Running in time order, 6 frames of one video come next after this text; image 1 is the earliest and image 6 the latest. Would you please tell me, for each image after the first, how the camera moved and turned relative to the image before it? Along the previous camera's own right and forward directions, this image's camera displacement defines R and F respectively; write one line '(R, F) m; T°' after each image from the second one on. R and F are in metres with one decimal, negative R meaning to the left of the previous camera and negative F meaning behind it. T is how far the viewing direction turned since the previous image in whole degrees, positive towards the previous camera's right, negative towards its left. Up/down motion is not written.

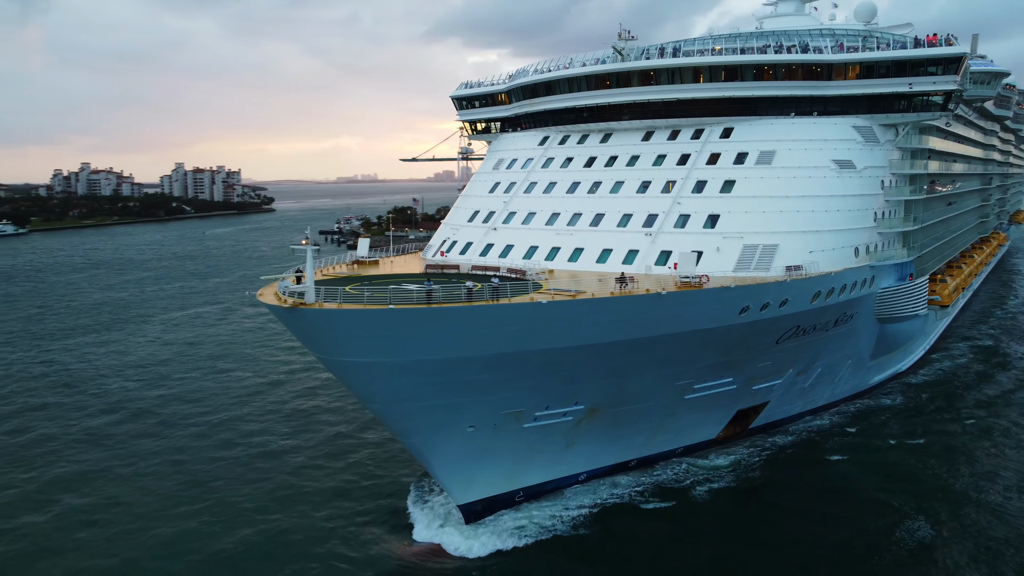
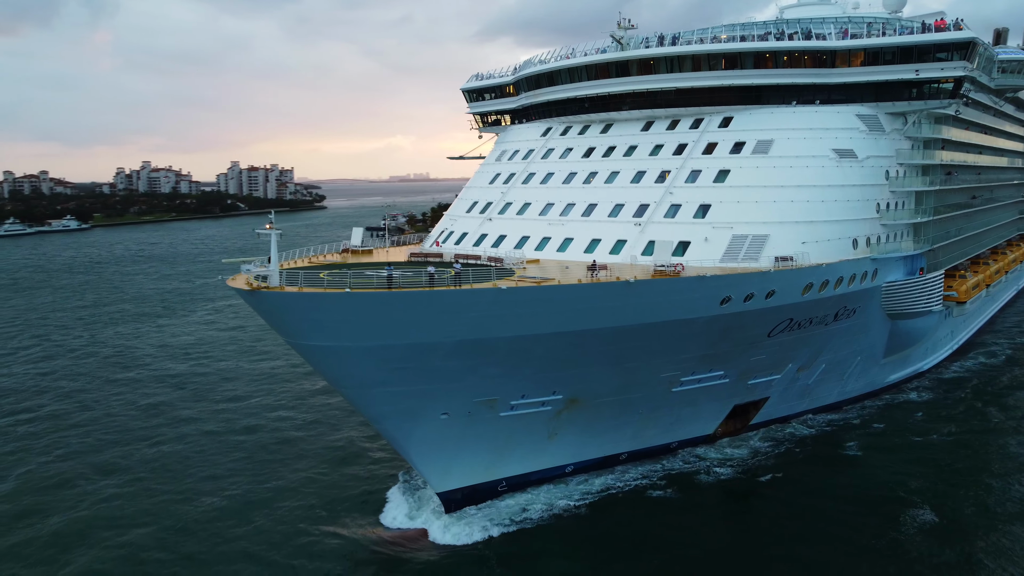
(+1.0, +0.1) m; -3°
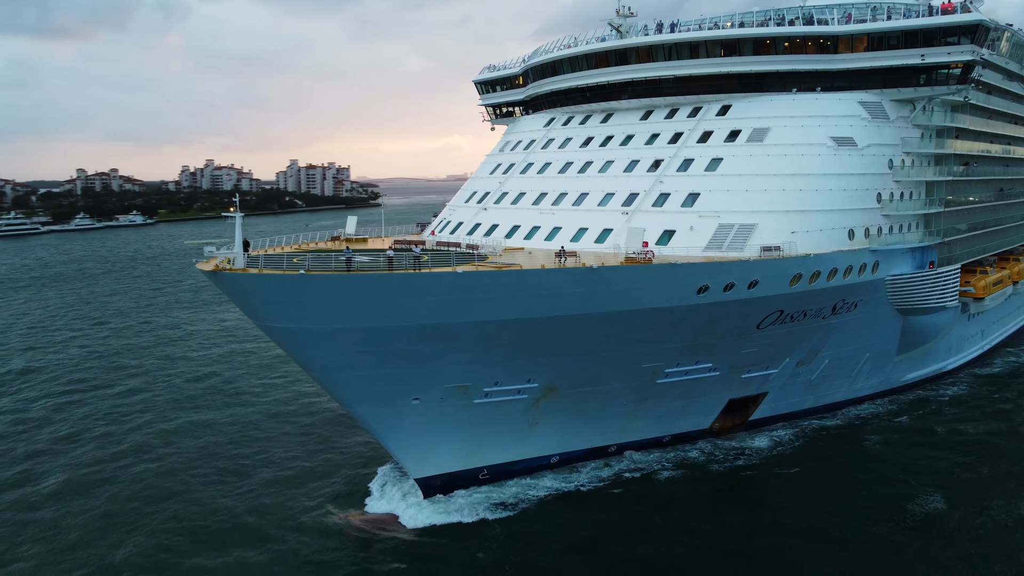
(+1.1, +0.1) m; -3°
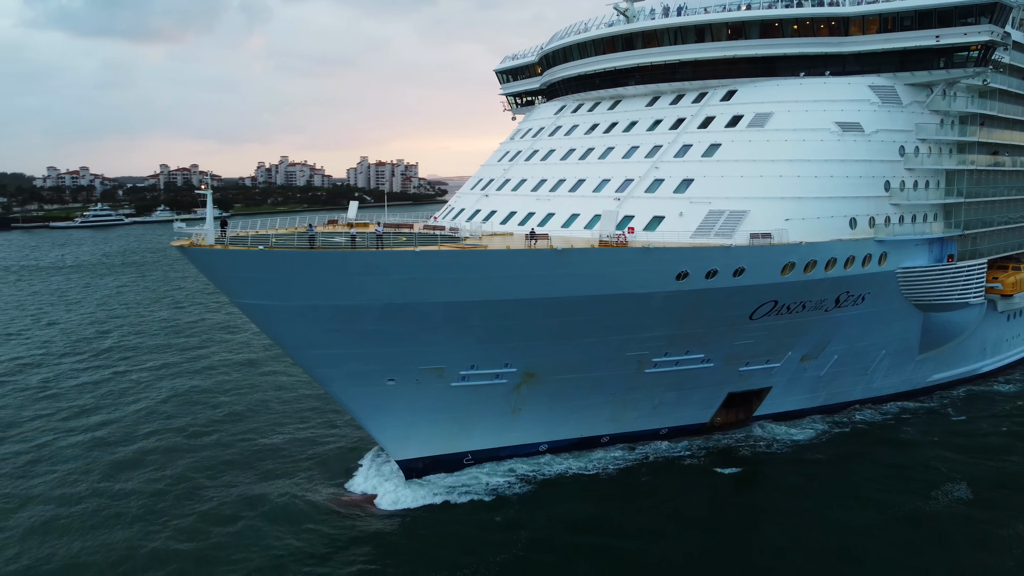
(+1.2, +0.1) m; -4°
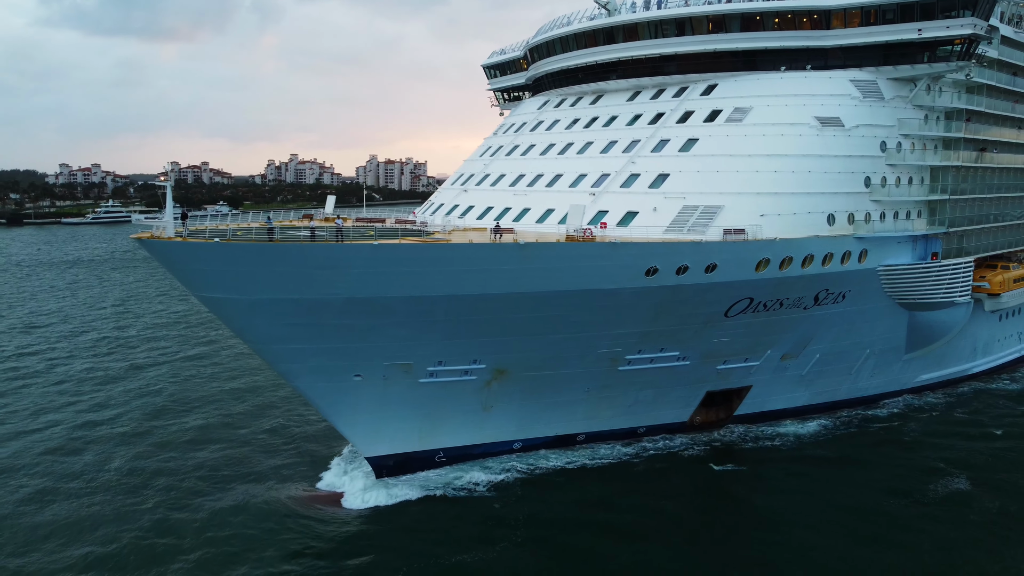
(+0.6, +0.2) m; 0°
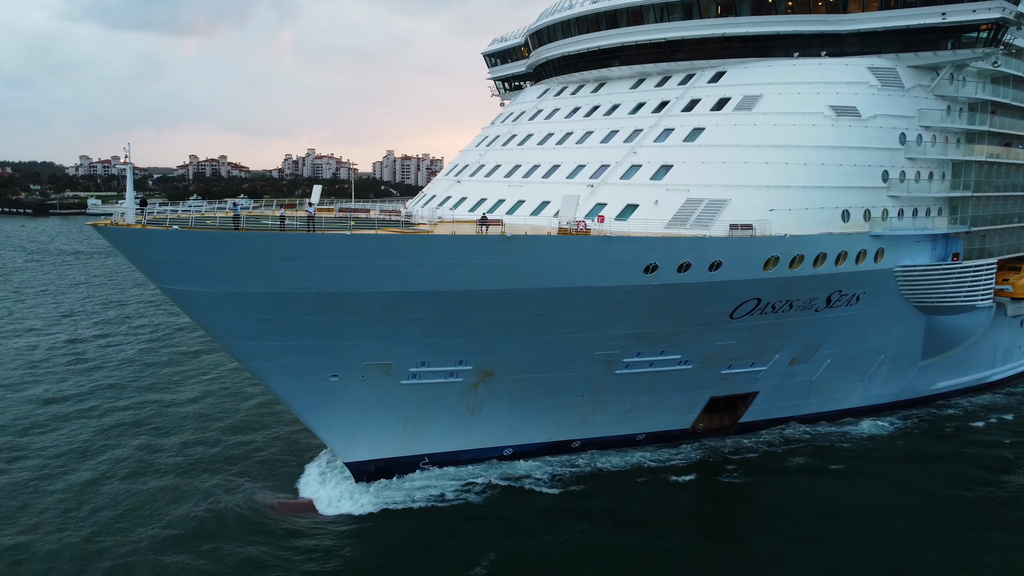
(+0.3, +0.8) m; -1°
